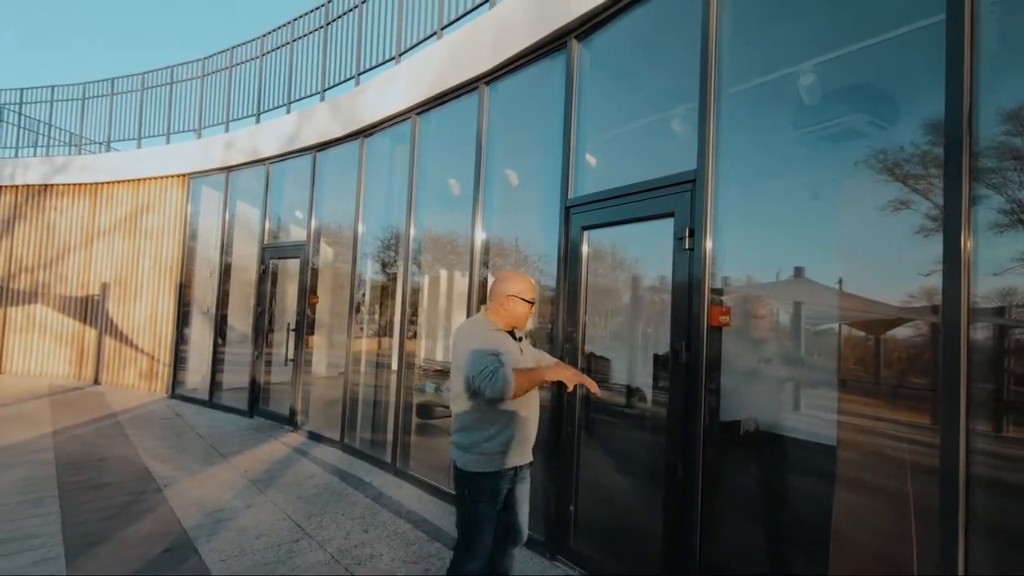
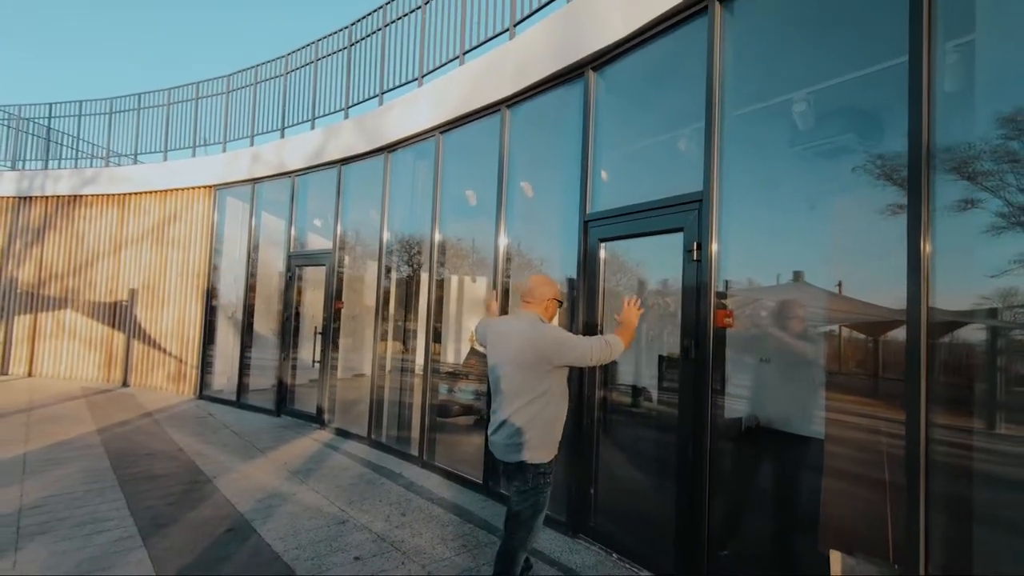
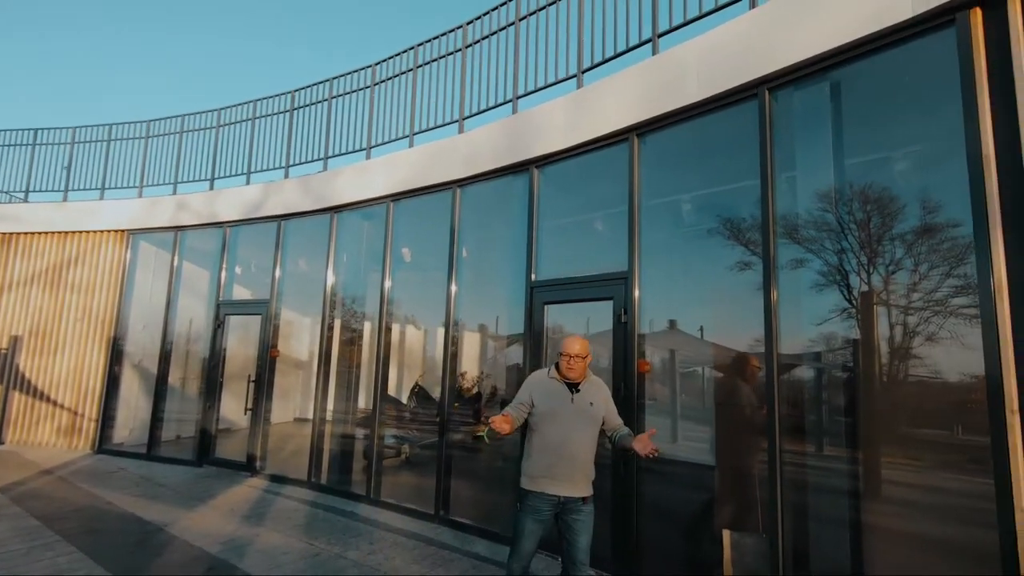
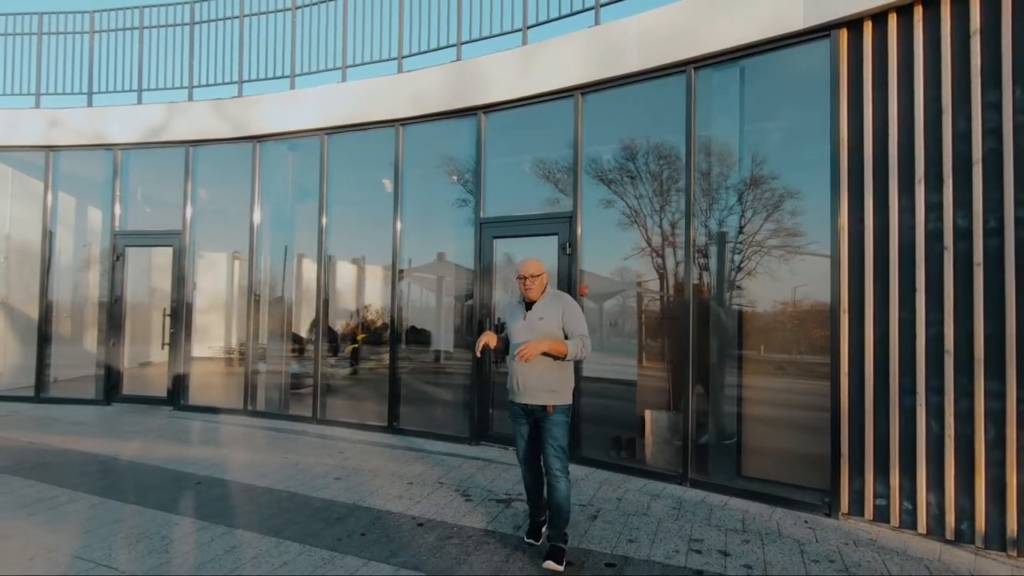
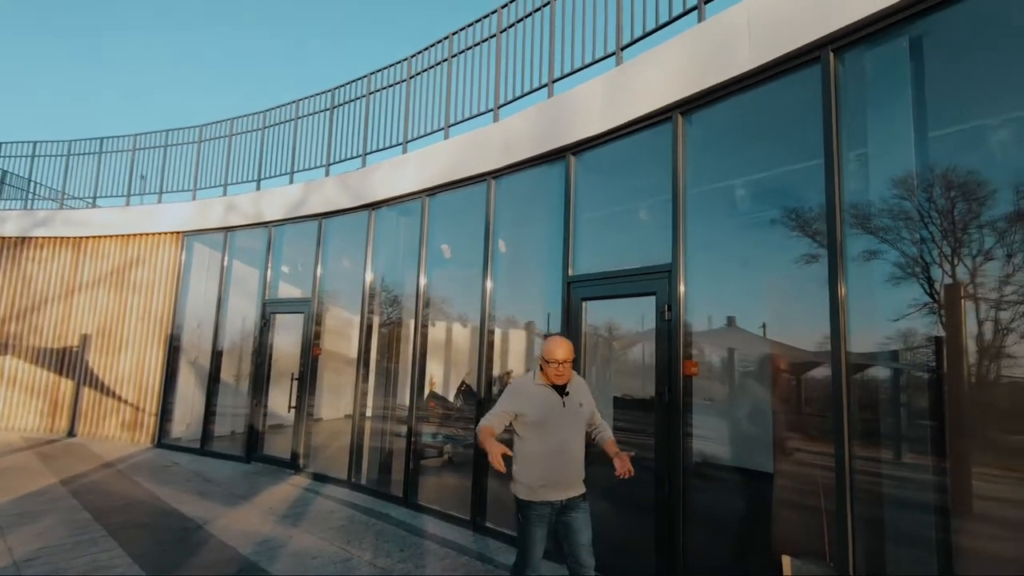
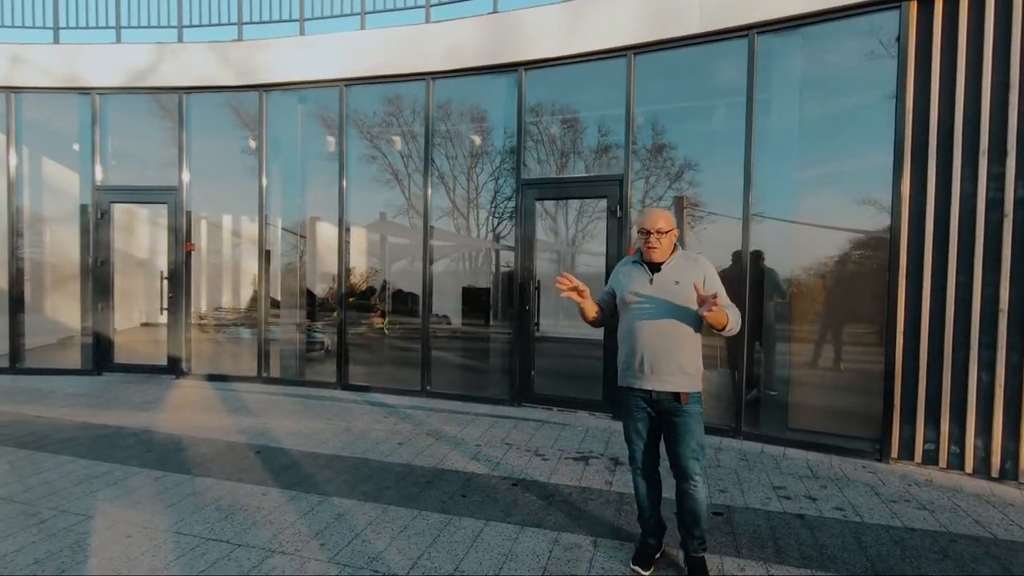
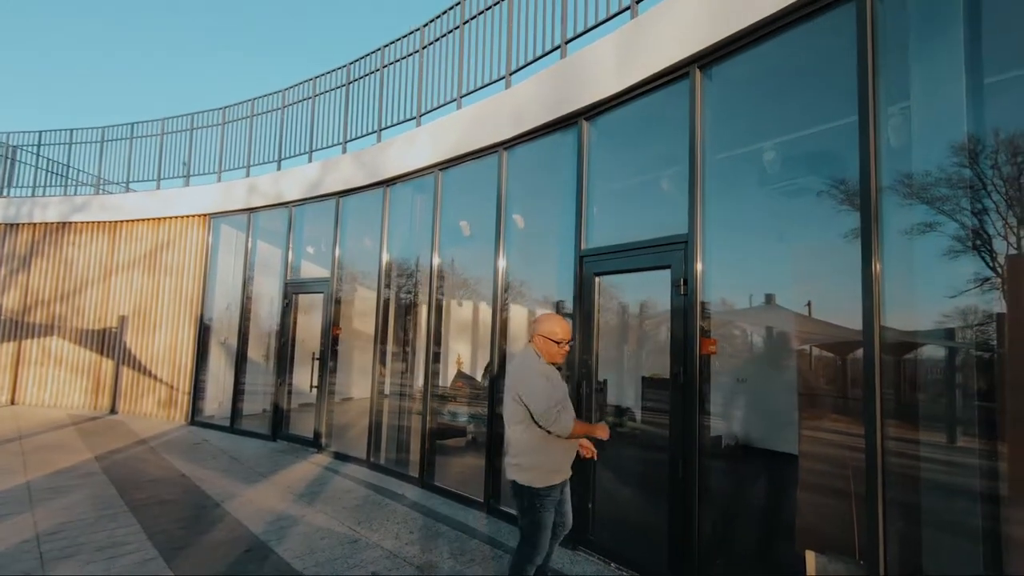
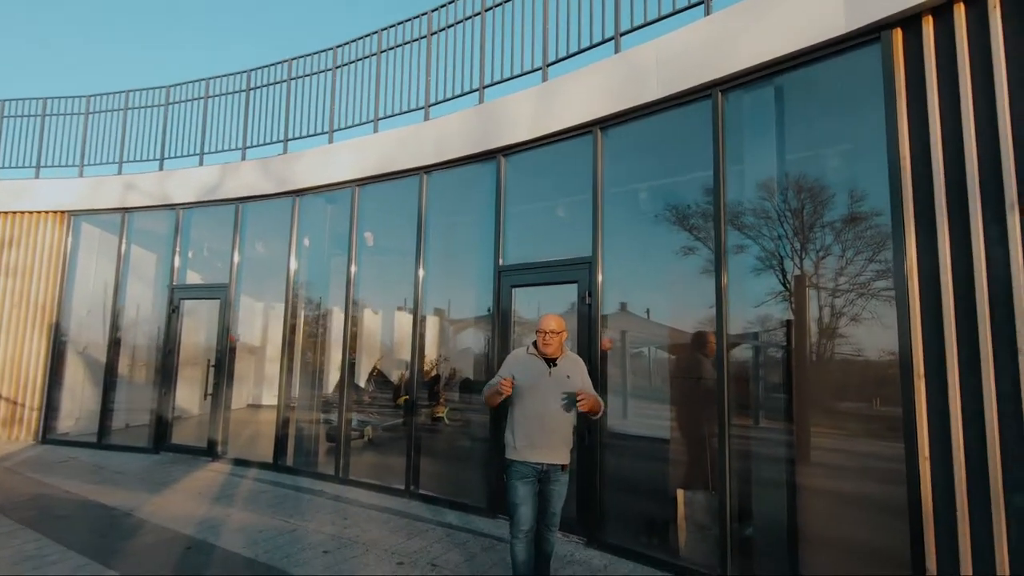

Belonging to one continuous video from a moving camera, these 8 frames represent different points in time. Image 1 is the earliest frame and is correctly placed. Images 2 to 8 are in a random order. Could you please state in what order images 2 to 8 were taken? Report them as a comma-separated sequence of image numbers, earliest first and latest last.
2, 7, 5, 3, 8, 4, 6
